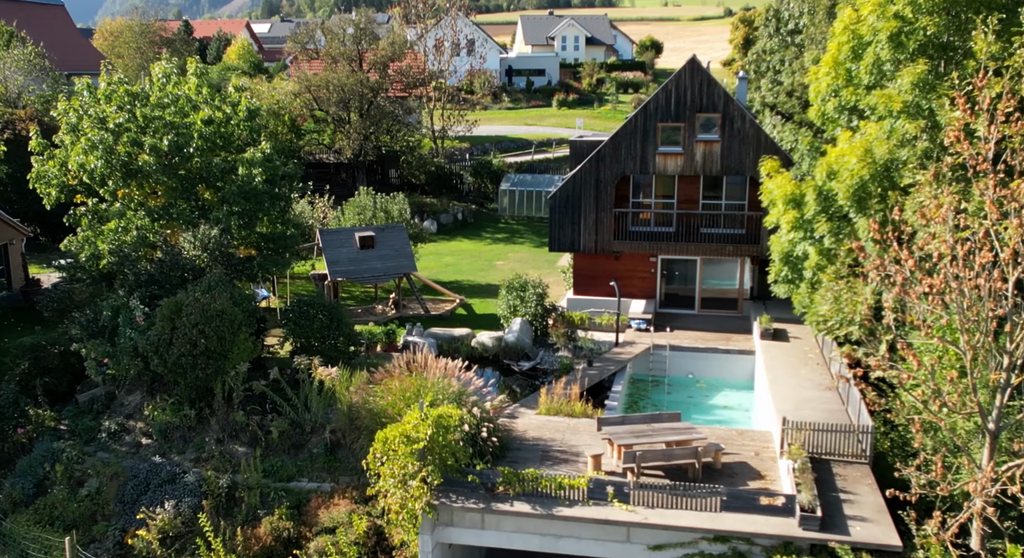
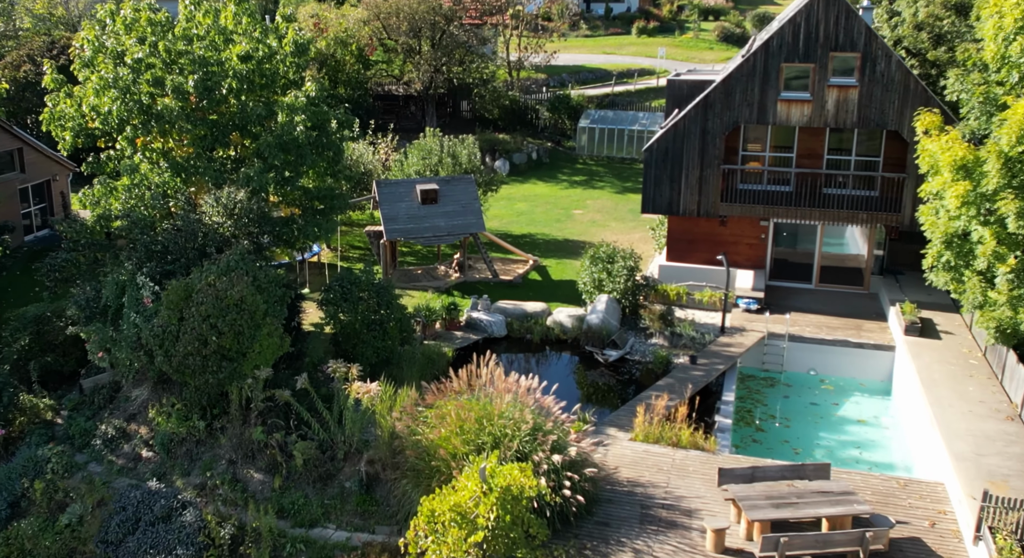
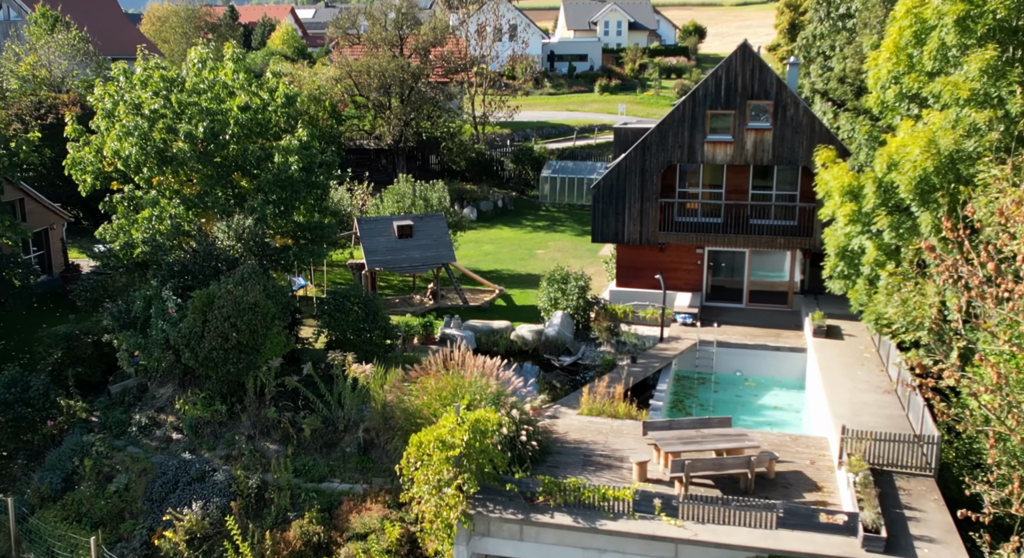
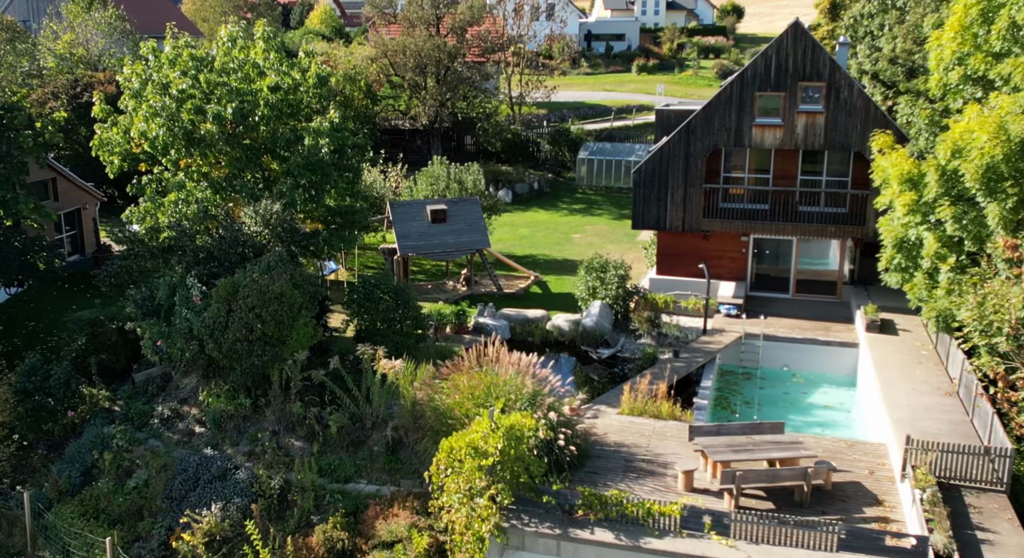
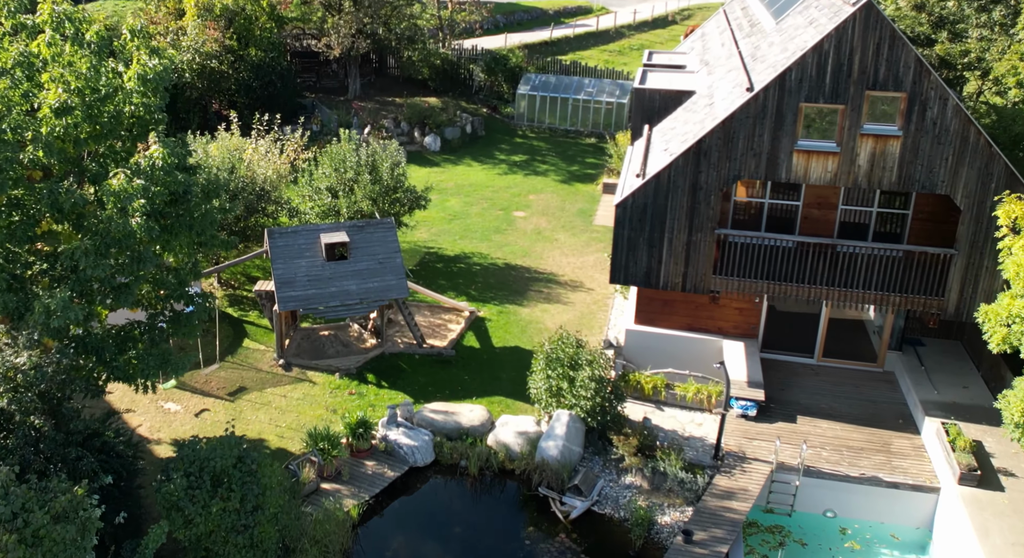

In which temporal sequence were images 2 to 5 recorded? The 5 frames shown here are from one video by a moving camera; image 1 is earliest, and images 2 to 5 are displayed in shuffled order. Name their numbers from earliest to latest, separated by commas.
3, 4, 2, 5
